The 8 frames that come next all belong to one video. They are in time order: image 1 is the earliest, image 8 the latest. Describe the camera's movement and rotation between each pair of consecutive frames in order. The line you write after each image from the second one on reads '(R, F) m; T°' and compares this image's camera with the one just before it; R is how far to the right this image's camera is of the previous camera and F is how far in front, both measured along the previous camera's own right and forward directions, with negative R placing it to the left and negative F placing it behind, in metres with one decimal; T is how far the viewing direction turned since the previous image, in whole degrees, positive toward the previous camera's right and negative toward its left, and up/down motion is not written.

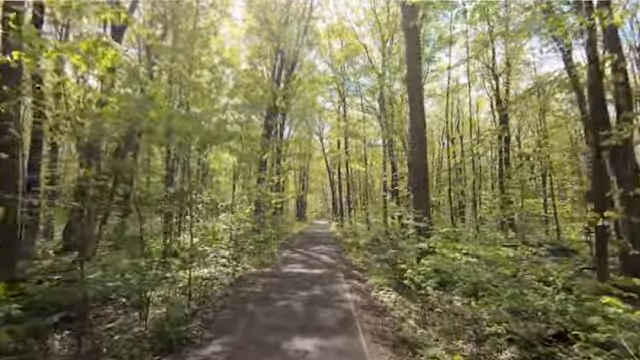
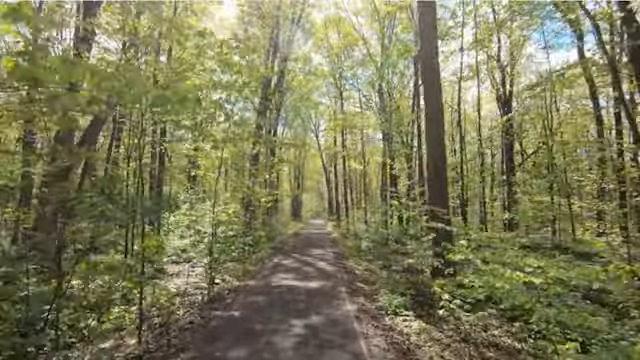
(0.0, +1.5) m; +1°
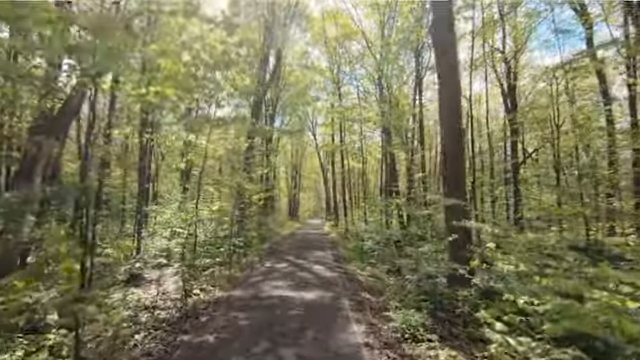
(0.0, +1.1) m; 0°
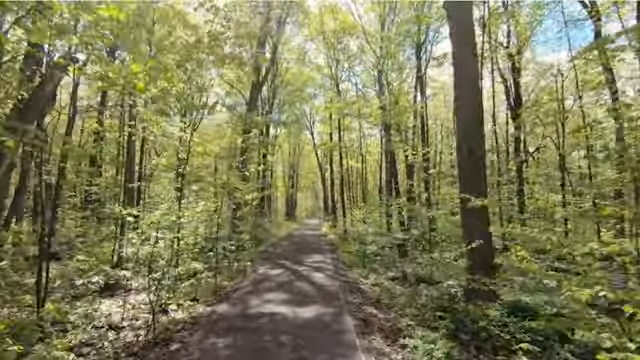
(0.0, +0.8) m; 0°
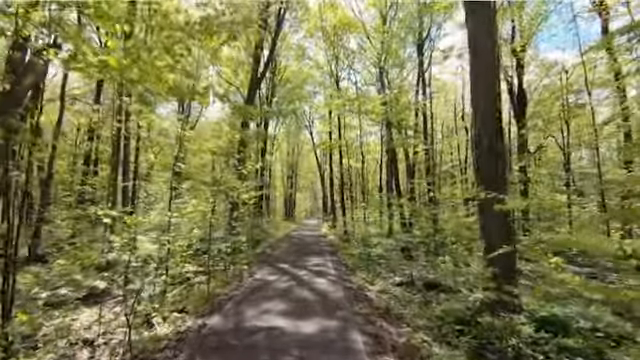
(-0.1, +0.5) m; 0°
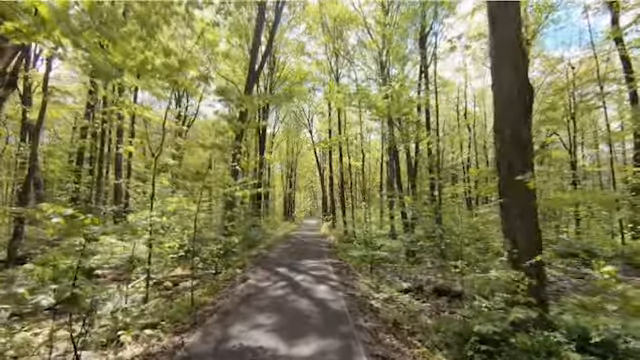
(0.0, +0.7) m; 0°
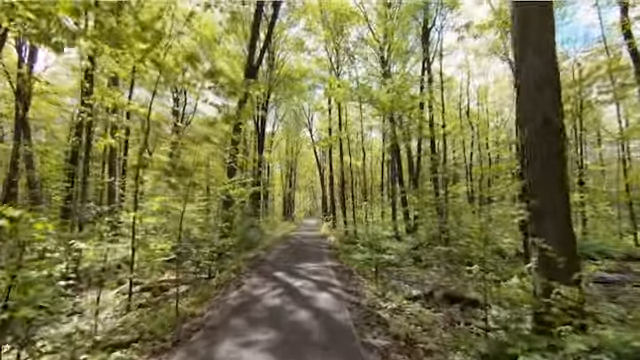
(0.0, +0.6) m; 0°
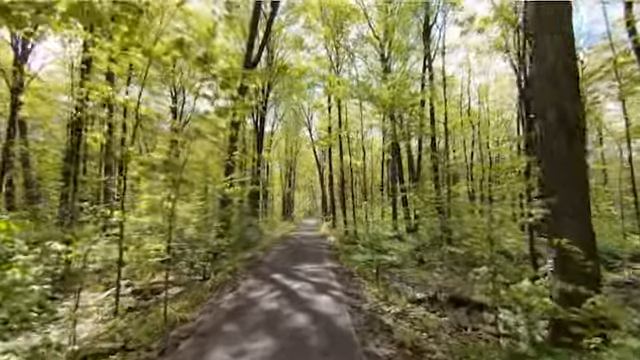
(0.0, +0.3) m; 0°
